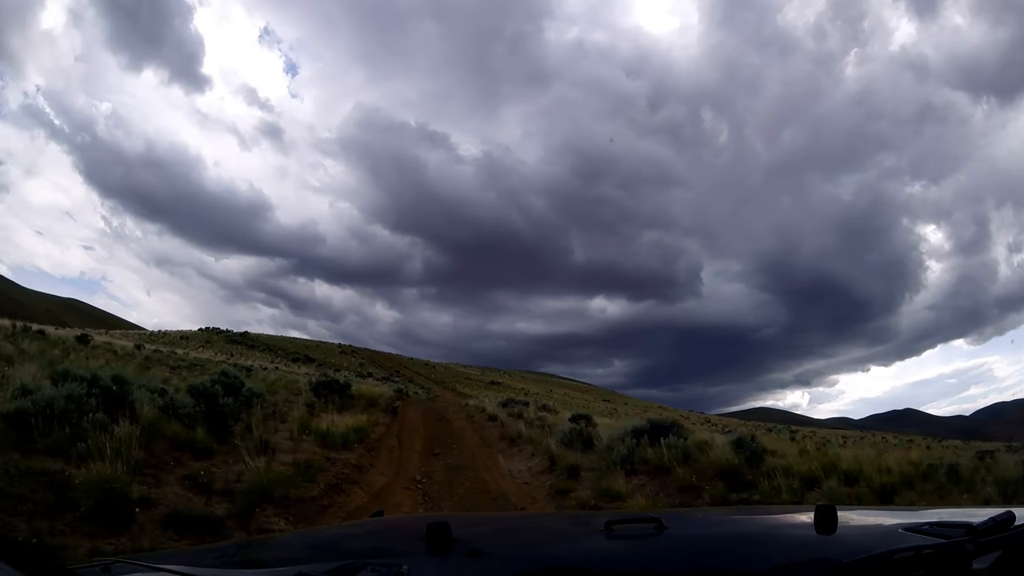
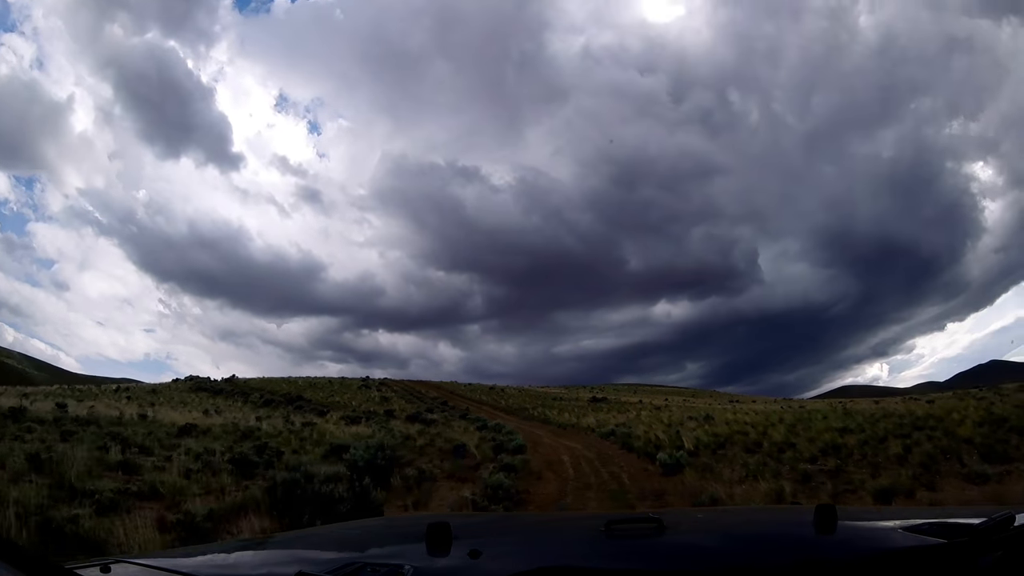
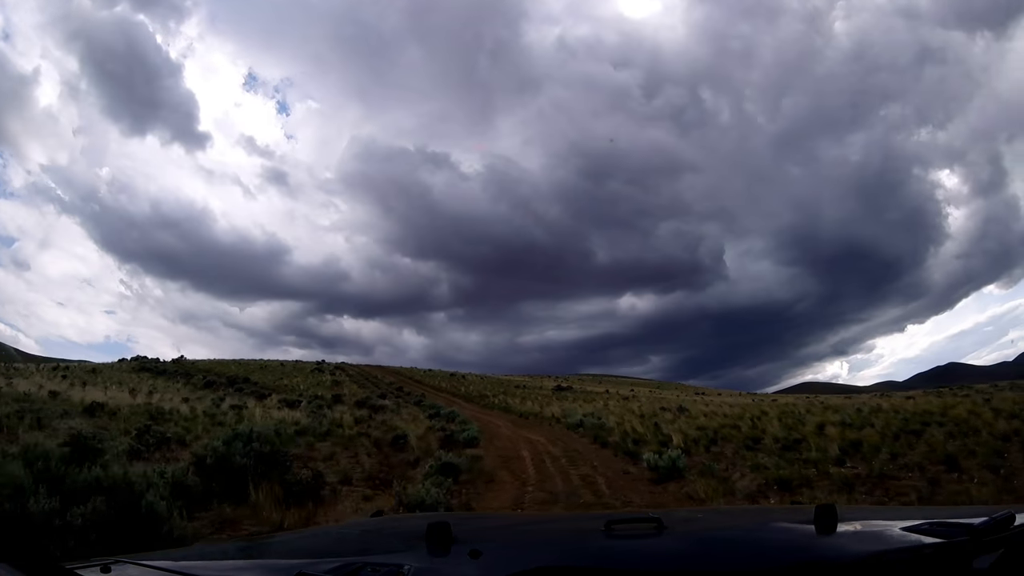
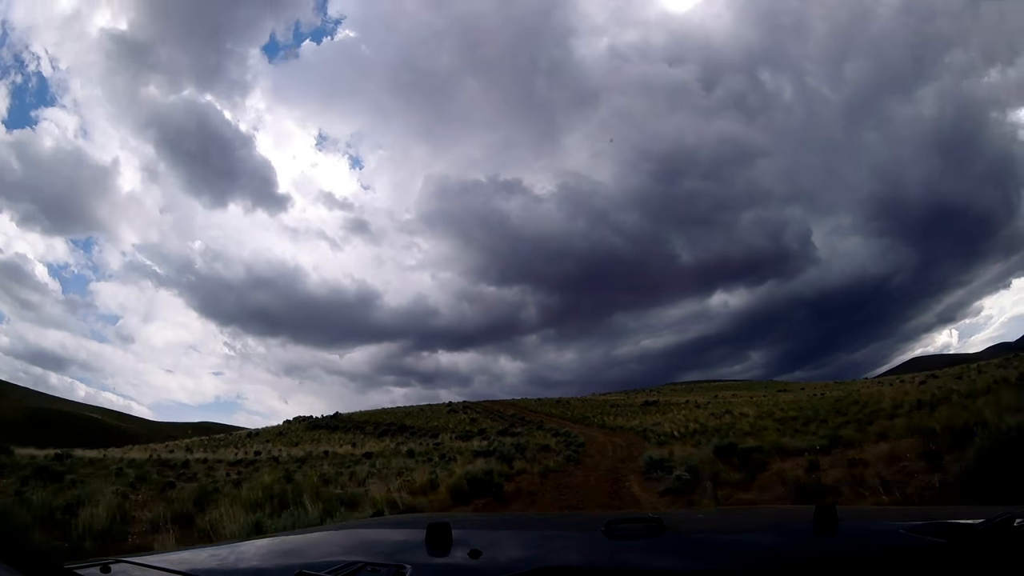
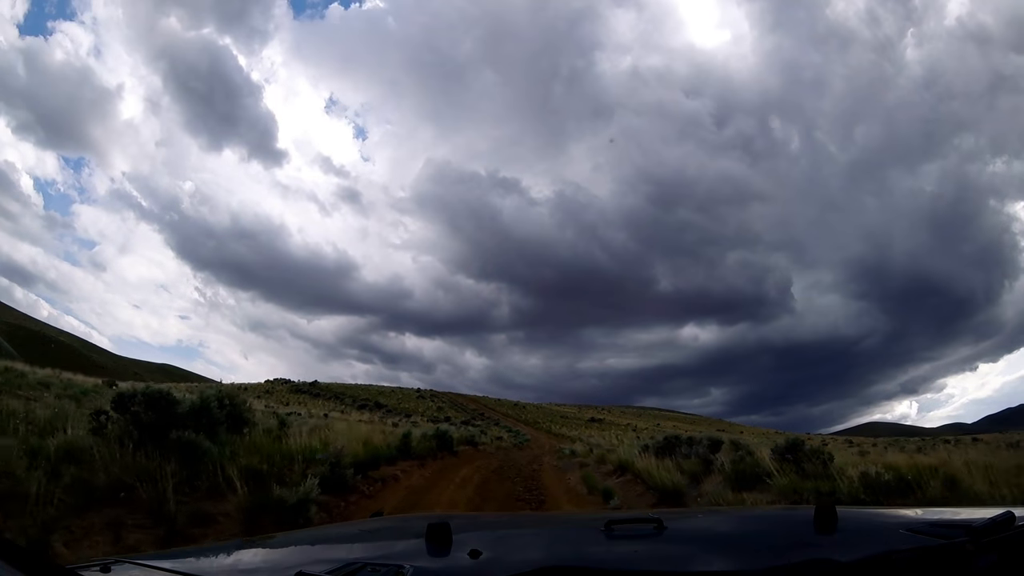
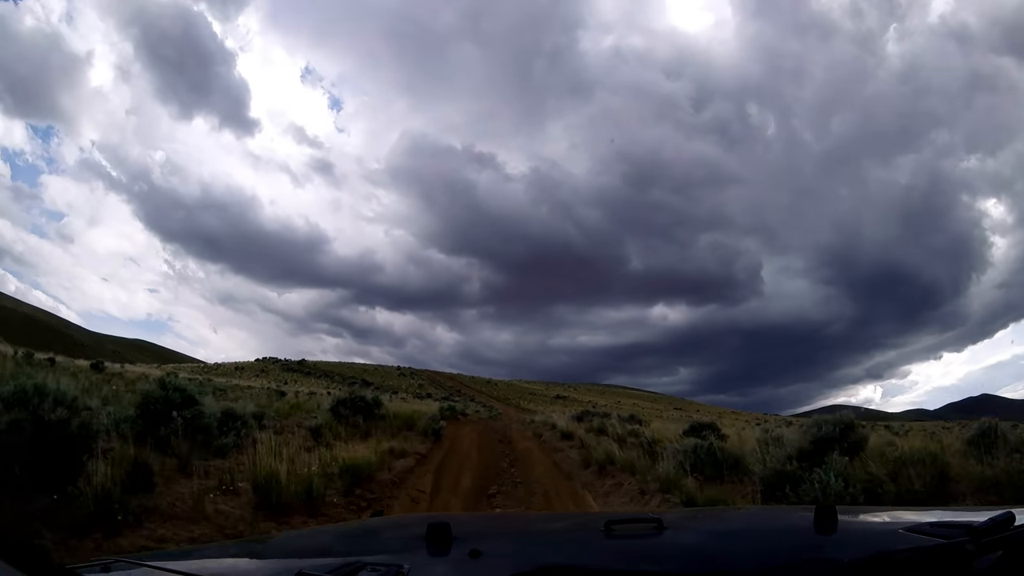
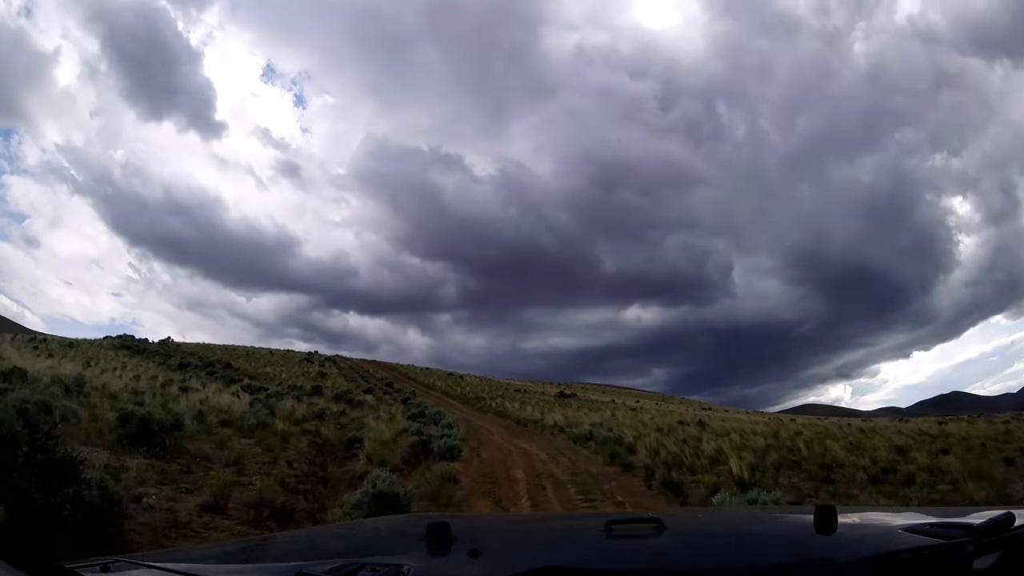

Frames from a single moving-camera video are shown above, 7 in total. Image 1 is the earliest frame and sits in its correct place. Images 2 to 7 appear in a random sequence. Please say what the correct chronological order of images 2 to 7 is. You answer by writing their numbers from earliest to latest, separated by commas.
6, 5, 4, 2, 3, 7
